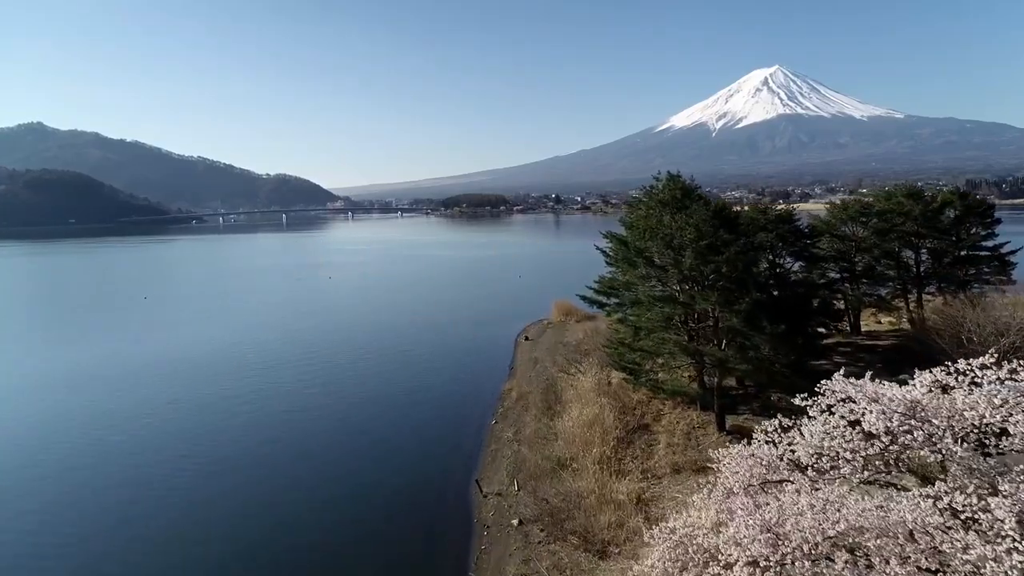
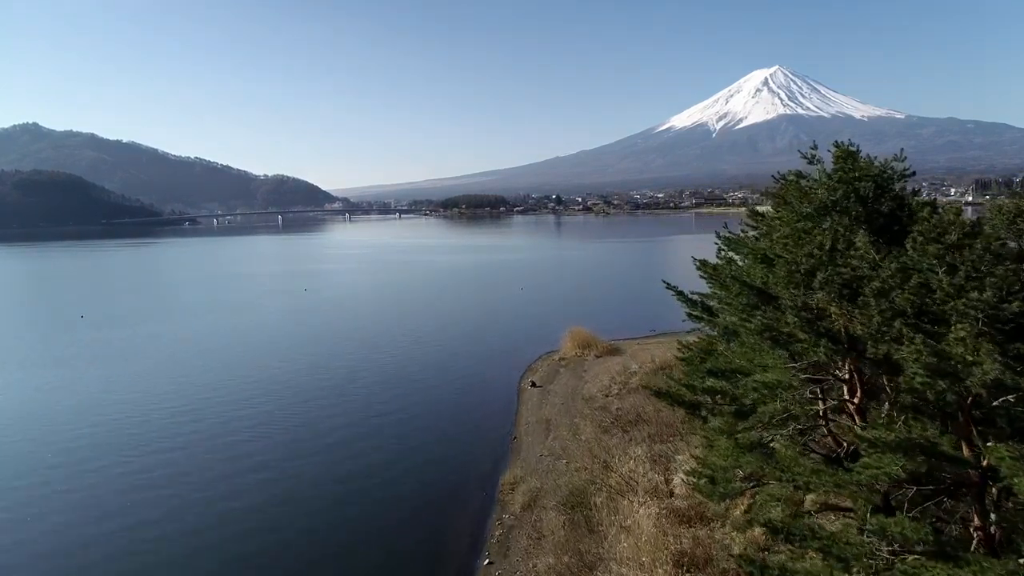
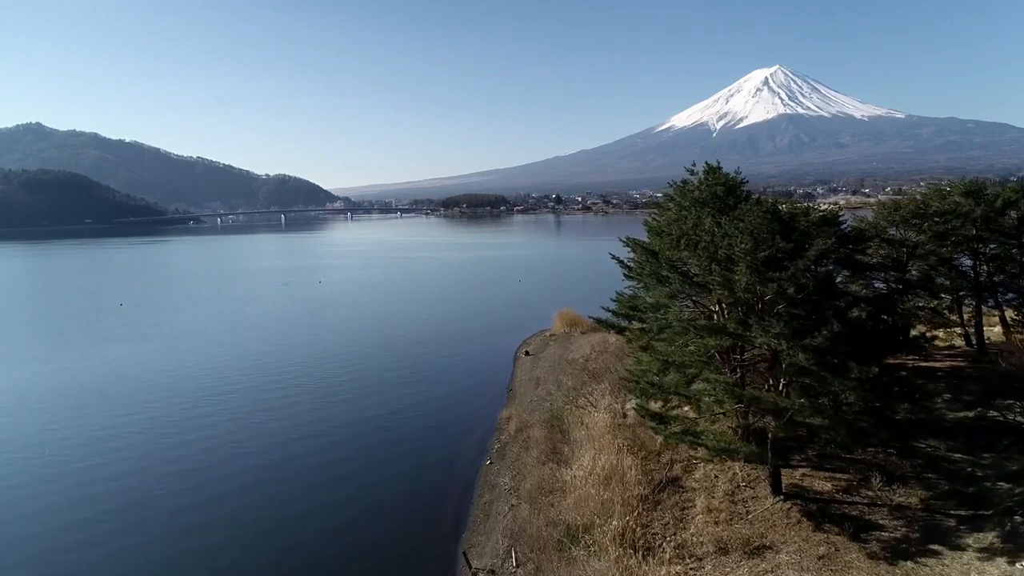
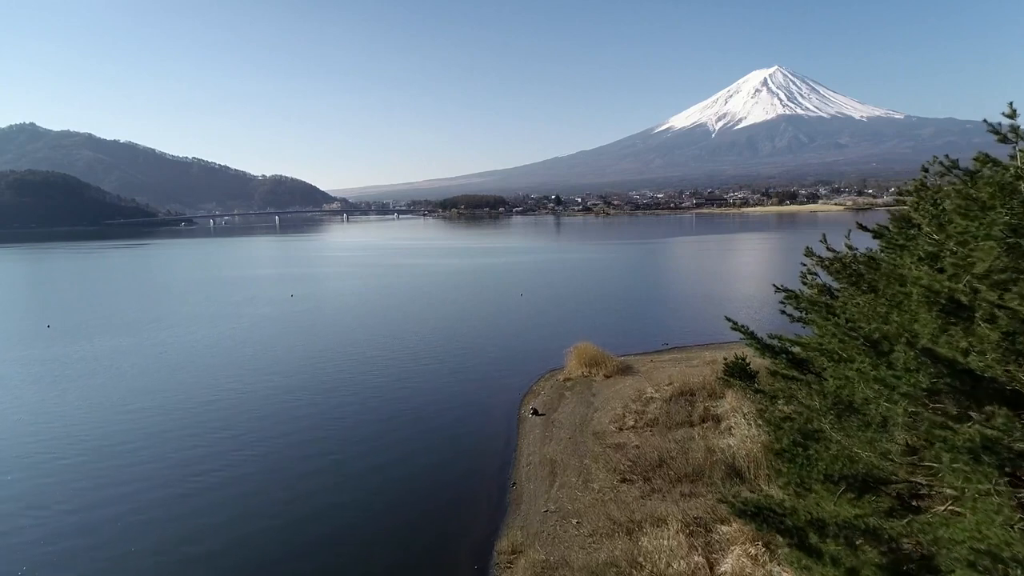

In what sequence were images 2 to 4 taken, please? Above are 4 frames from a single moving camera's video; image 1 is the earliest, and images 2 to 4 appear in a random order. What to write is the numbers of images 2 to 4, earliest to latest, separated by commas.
3, 2, 4
